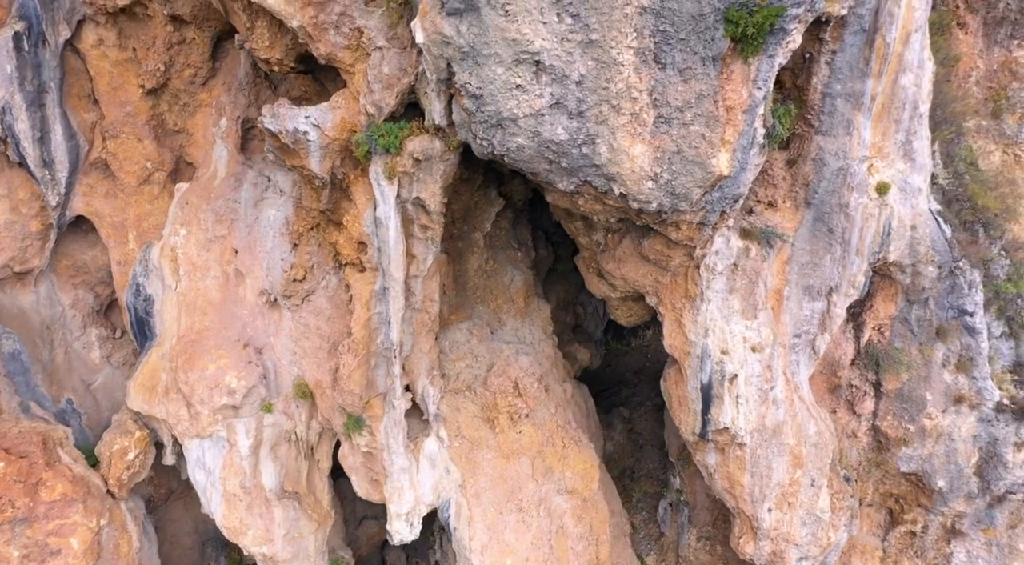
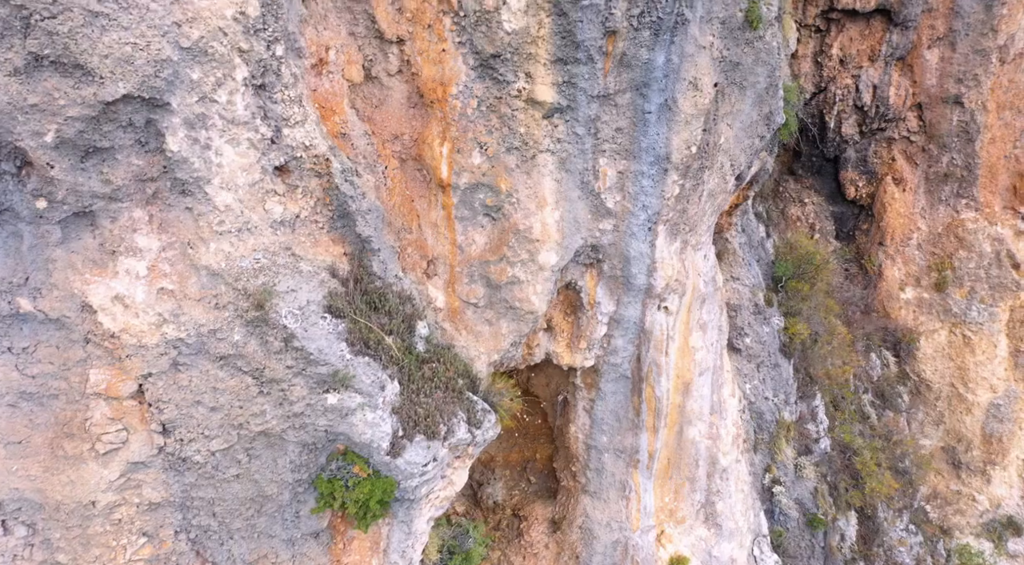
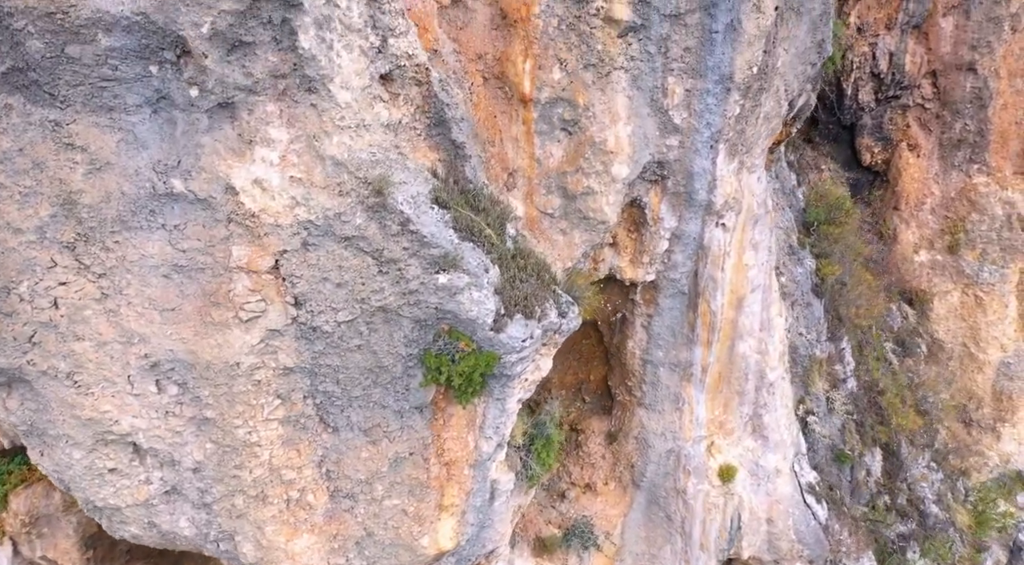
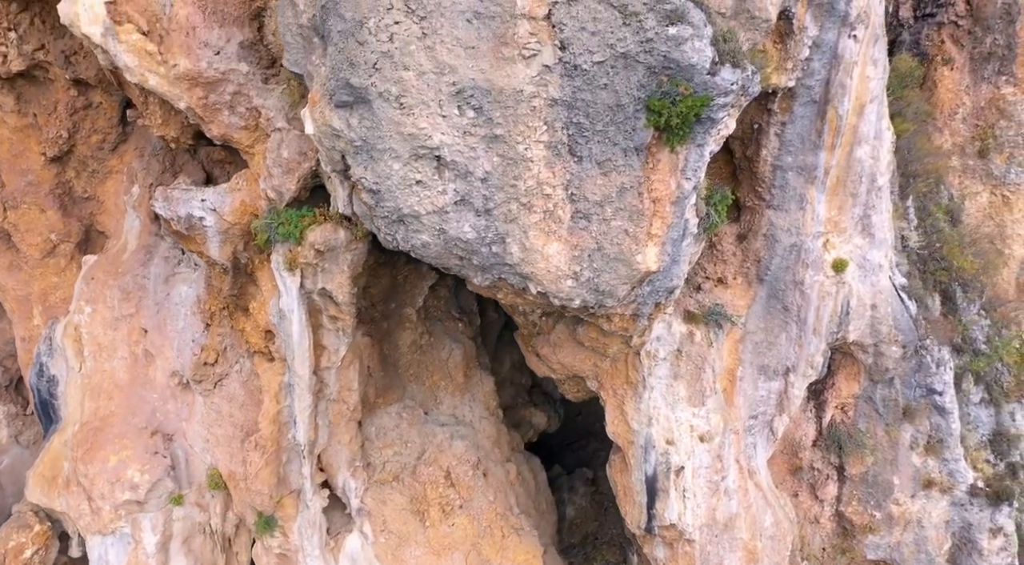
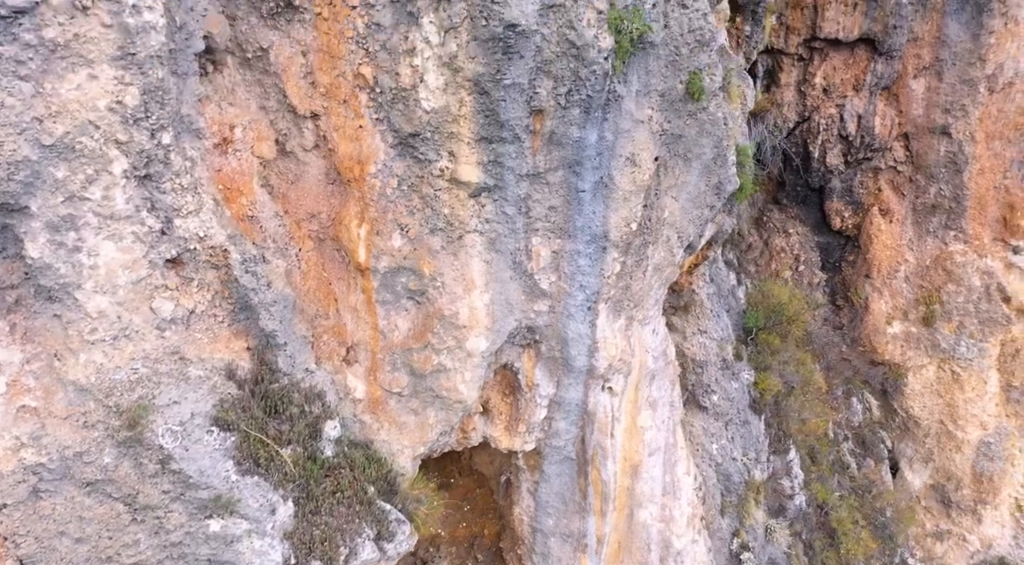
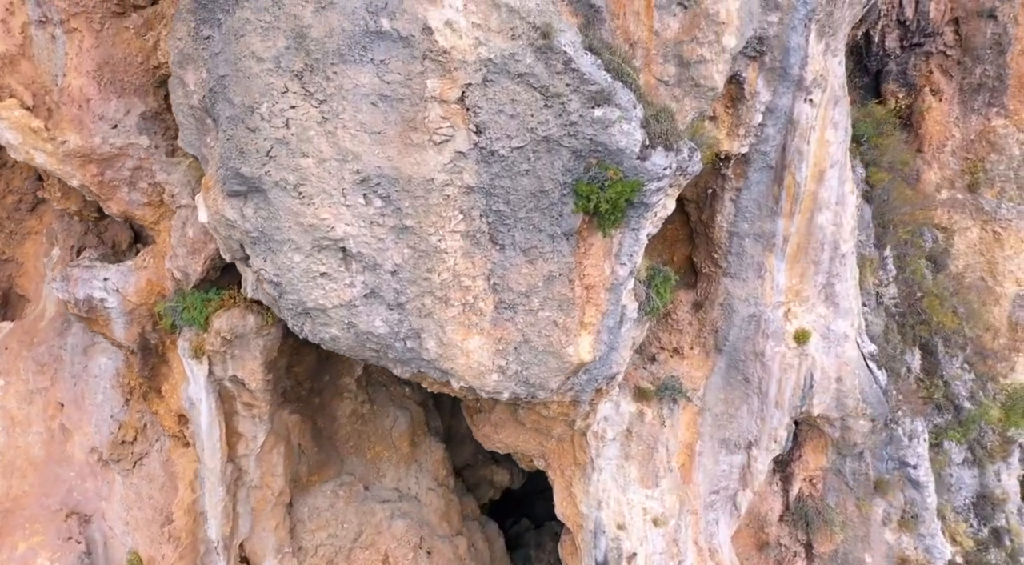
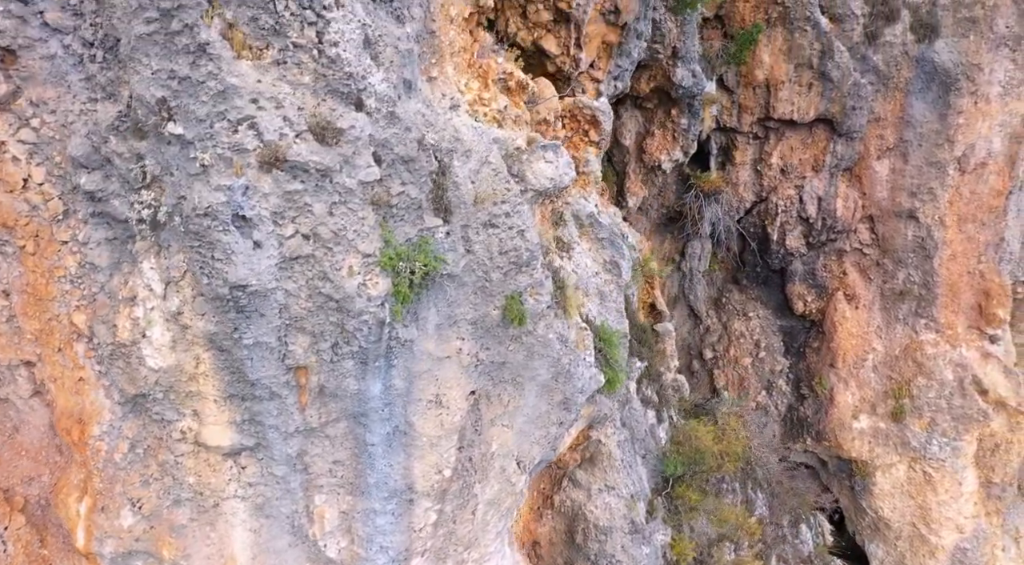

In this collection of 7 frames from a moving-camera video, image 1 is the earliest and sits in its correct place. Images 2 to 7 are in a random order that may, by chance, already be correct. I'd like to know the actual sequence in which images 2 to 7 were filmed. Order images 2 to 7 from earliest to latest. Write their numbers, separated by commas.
4, 6, 3, 2, 5, 7
